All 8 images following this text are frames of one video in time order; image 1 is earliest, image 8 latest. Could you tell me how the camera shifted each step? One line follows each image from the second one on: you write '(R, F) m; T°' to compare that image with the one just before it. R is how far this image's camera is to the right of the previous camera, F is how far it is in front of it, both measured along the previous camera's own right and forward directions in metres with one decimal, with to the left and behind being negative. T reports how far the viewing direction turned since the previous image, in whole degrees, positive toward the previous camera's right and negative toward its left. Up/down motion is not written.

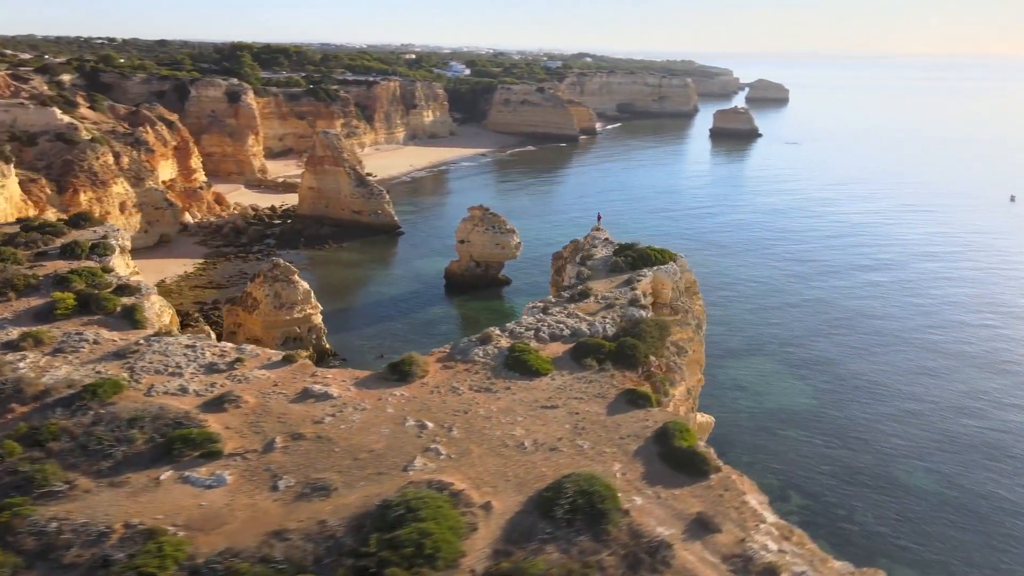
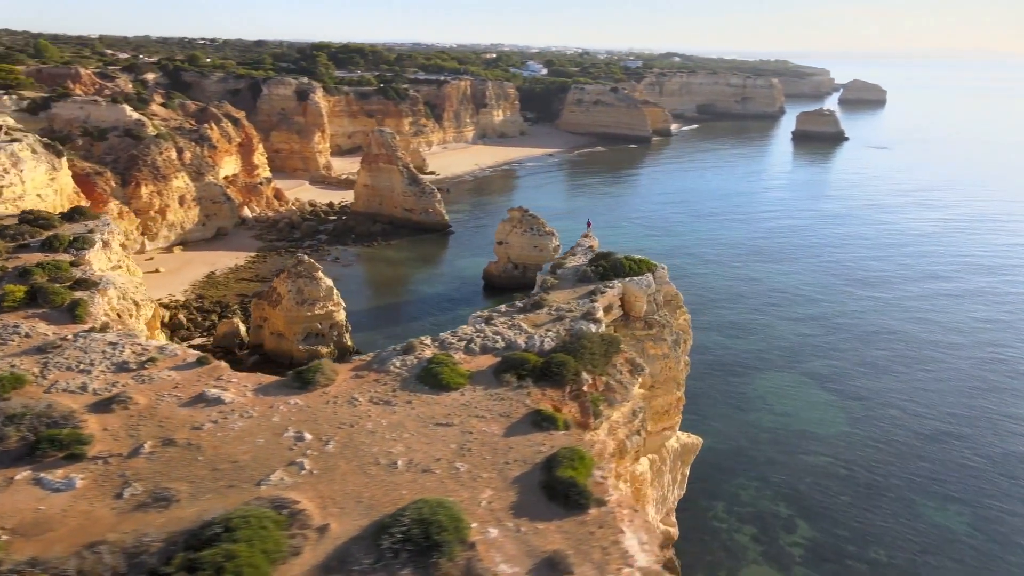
(+1.9, +0.5) m; -6°
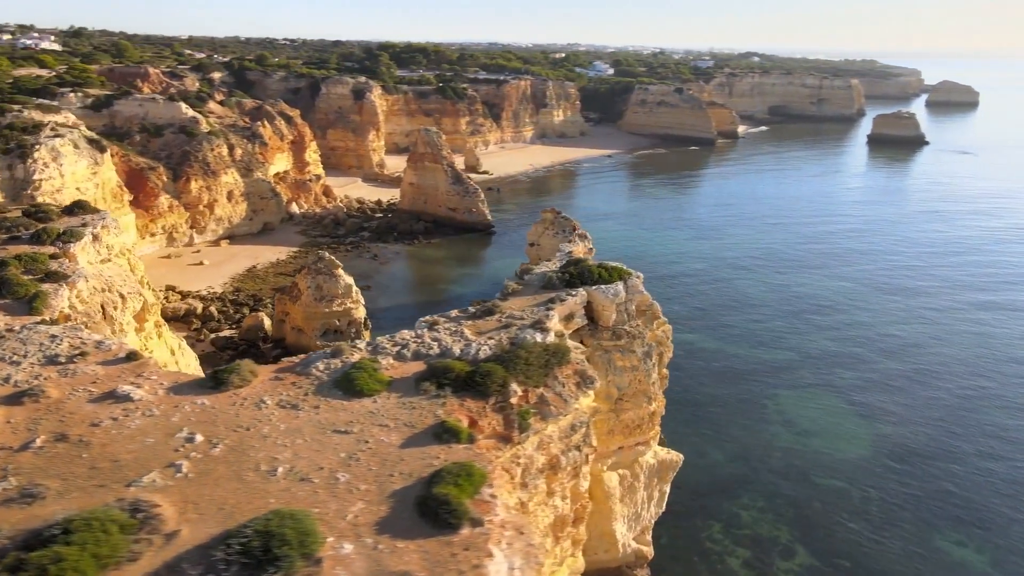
(+1.7, +0.4) m; -5°
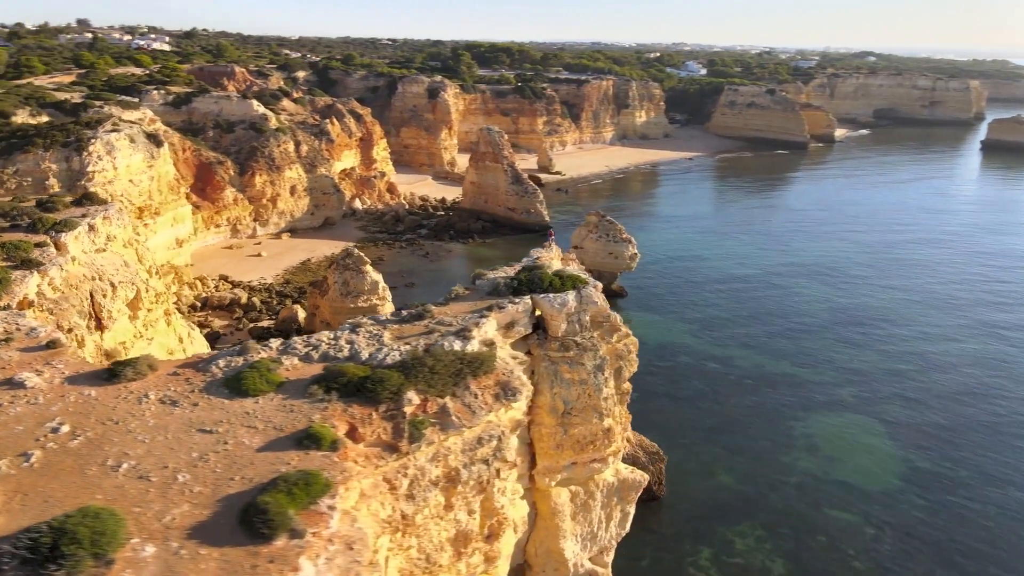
(+2.2, +0.5) m; -7°
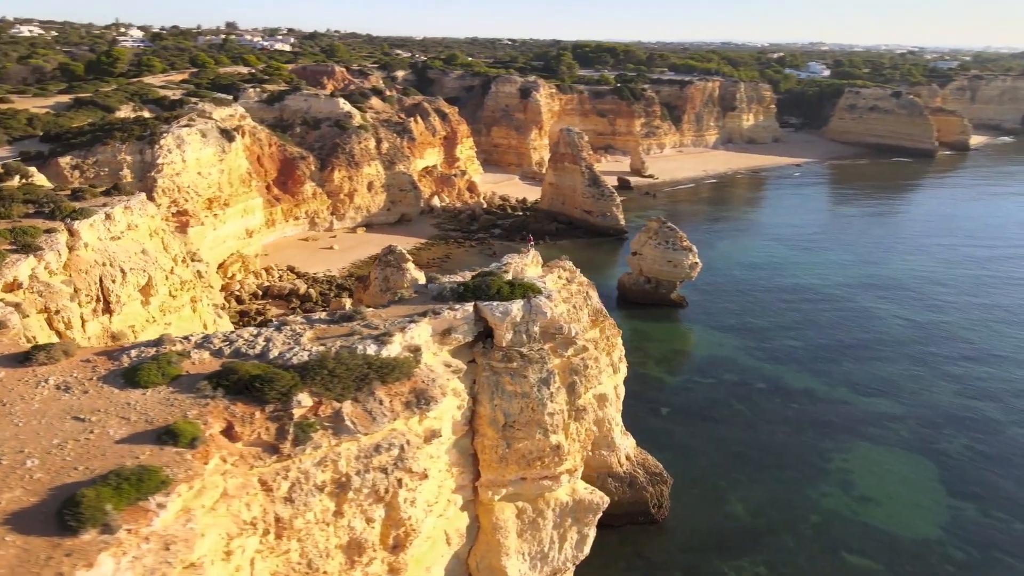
(+2.4, +0.6) m; -9°
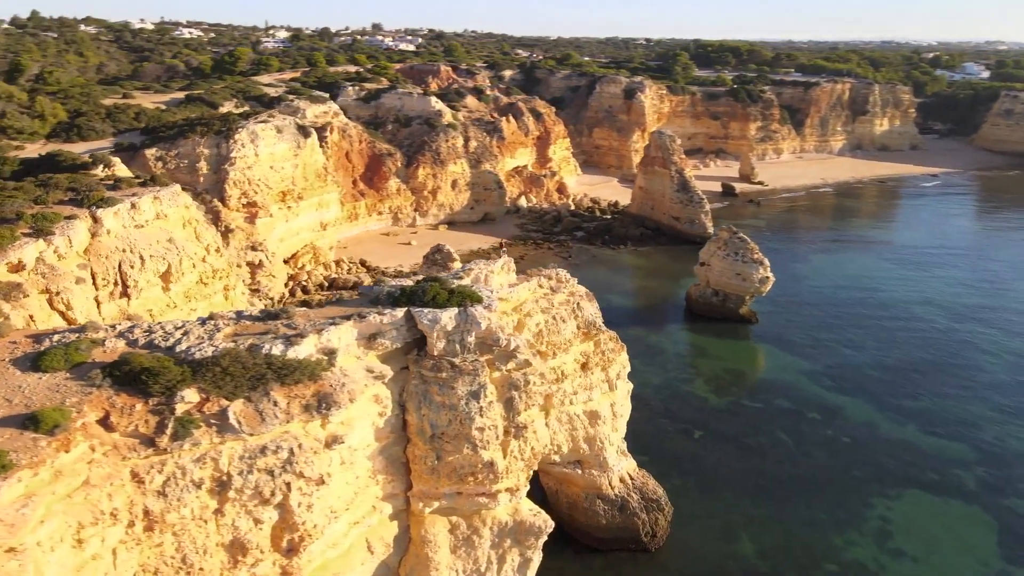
(+2.7, +0.7) m; -10°
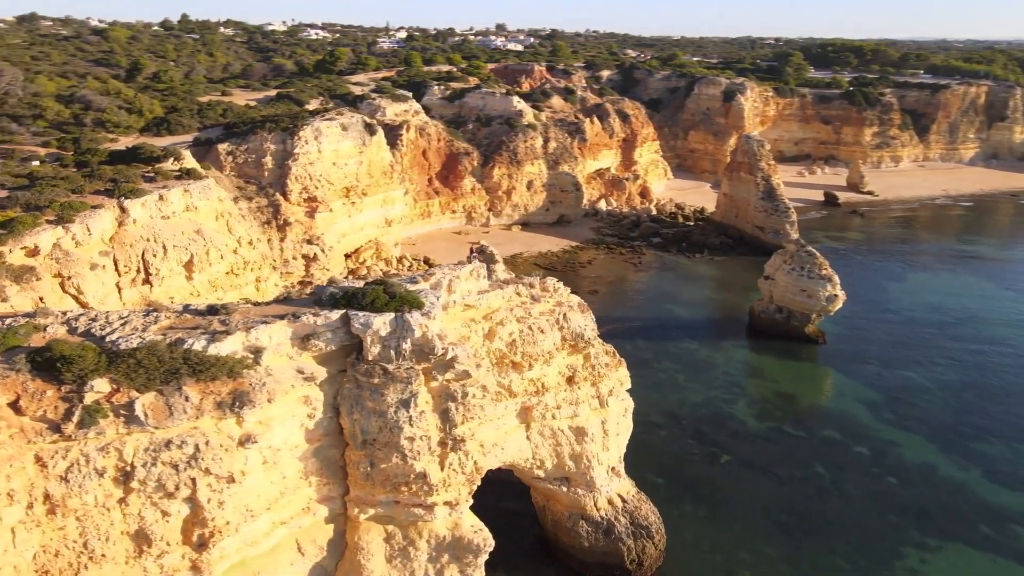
(+2.4, +0.6) m; -9°
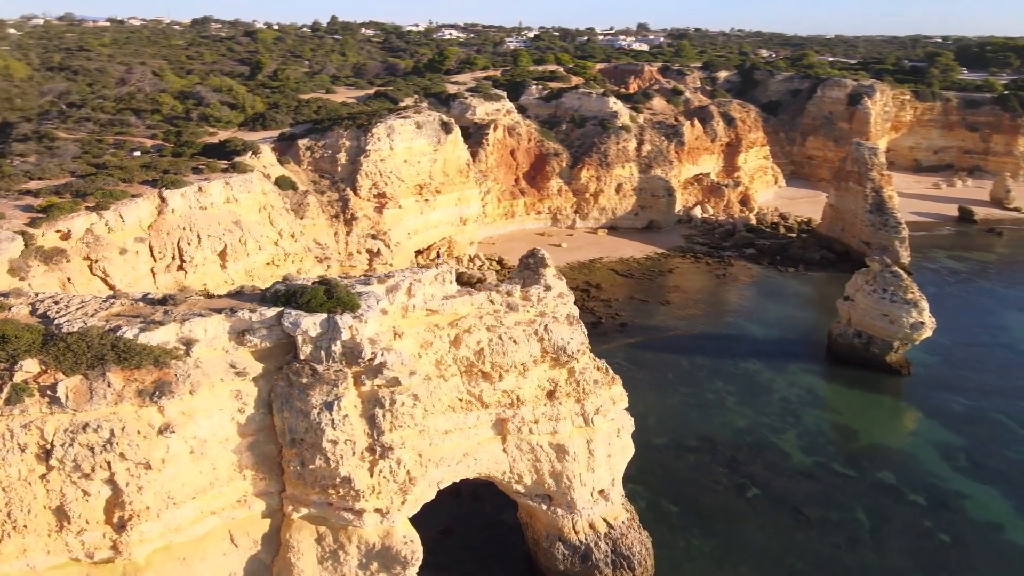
(+2.6, +0.7) m; -10°
